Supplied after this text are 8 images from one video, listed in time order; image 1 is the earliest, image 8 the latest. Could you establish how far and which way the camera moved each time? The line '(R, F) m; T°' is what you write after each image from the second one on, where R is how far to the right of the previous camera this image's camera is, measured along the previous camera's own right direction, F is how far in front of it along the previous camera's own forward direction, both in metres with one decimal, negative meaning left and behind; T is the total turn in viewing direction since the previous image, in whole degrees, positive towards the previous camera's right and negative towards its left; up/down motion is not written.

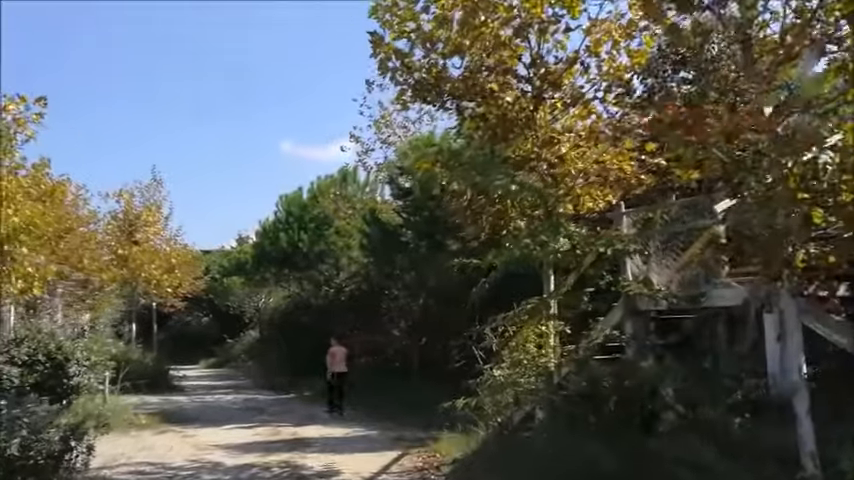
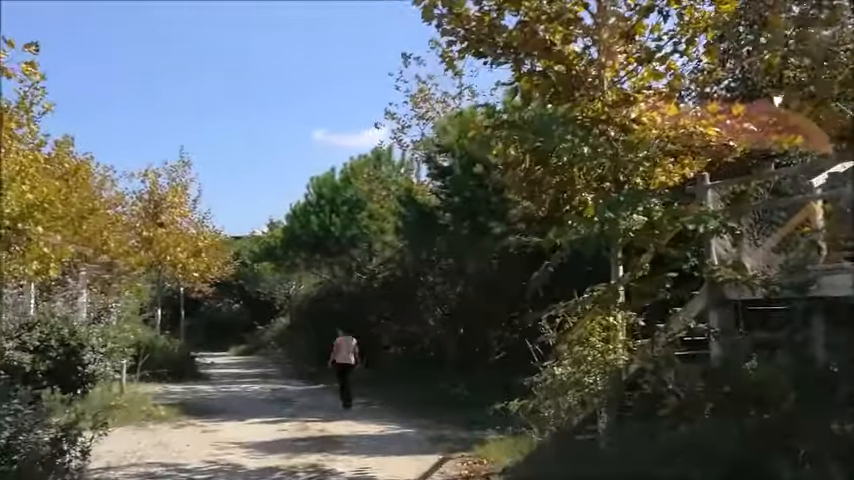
(-0.2, +1.4) m; -2°
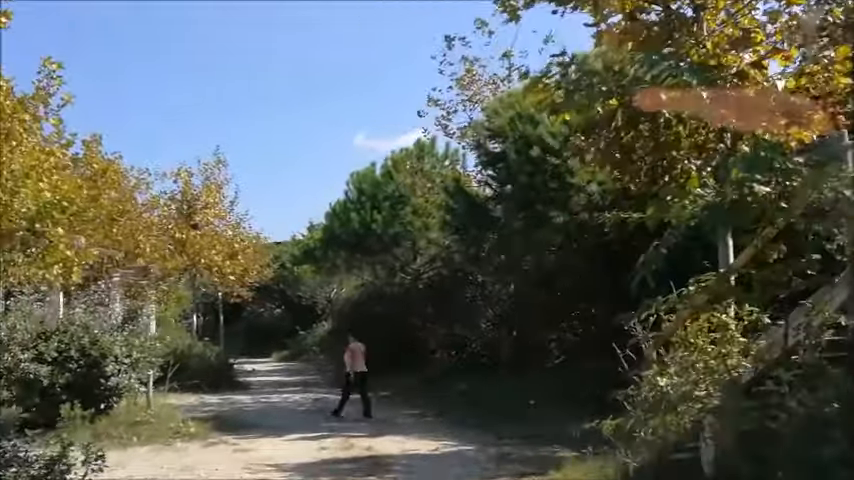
(-0.2, +1.7) m; -3°
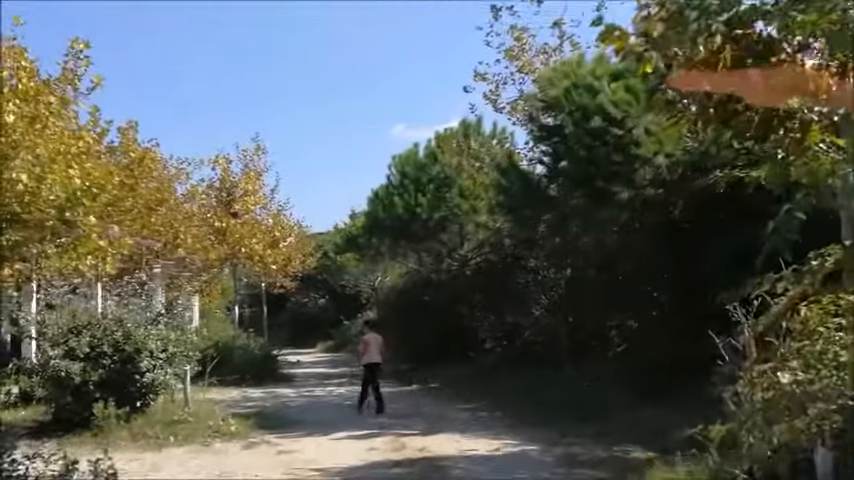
(-0.2, +1.2) m; -3°
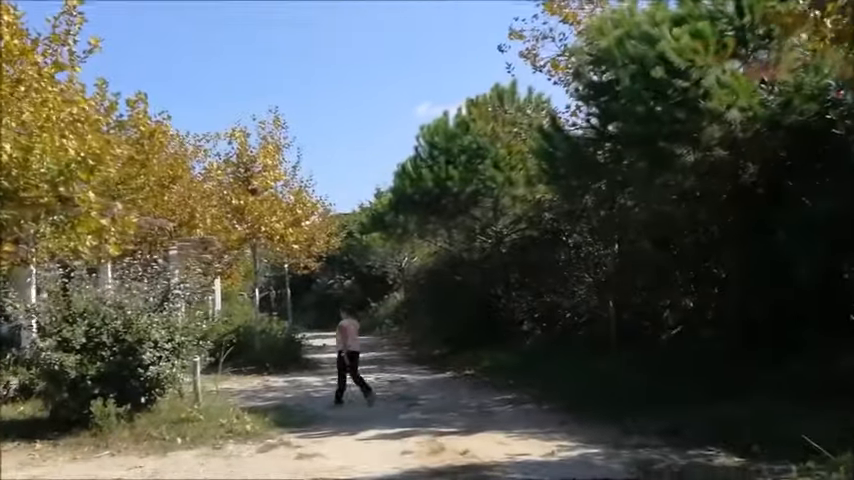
(-0.2, +1.7) m; -2°
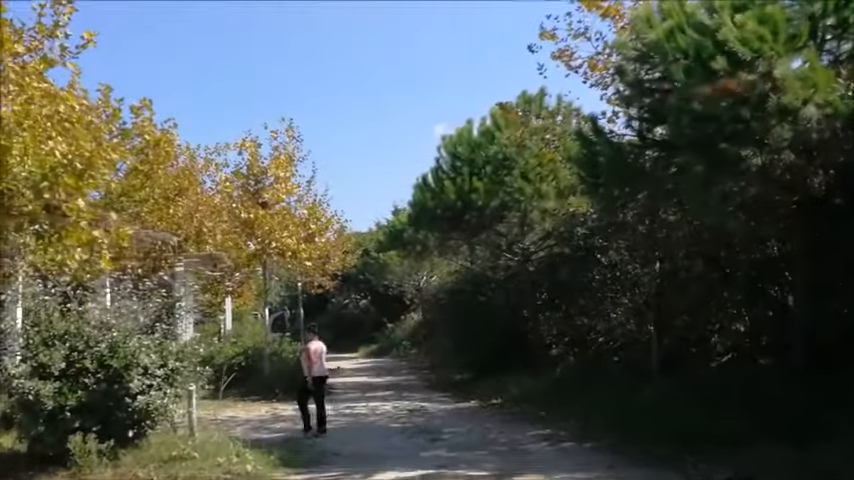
(-0.2, +1.5) m; -1°
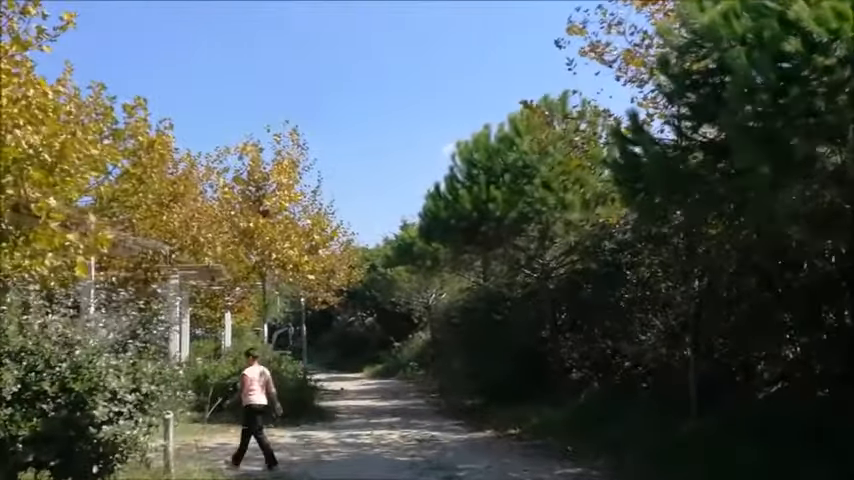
(-0.1, +1.6) m; -1°
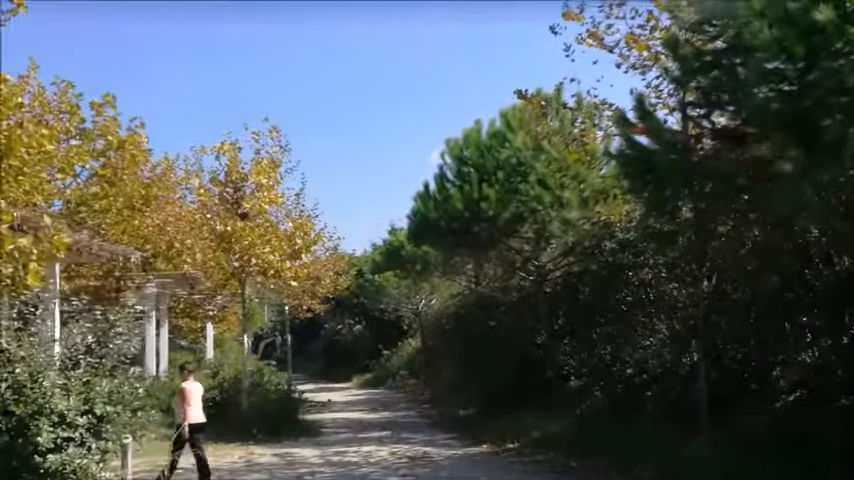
(0.0, +1.1) m; +1°
